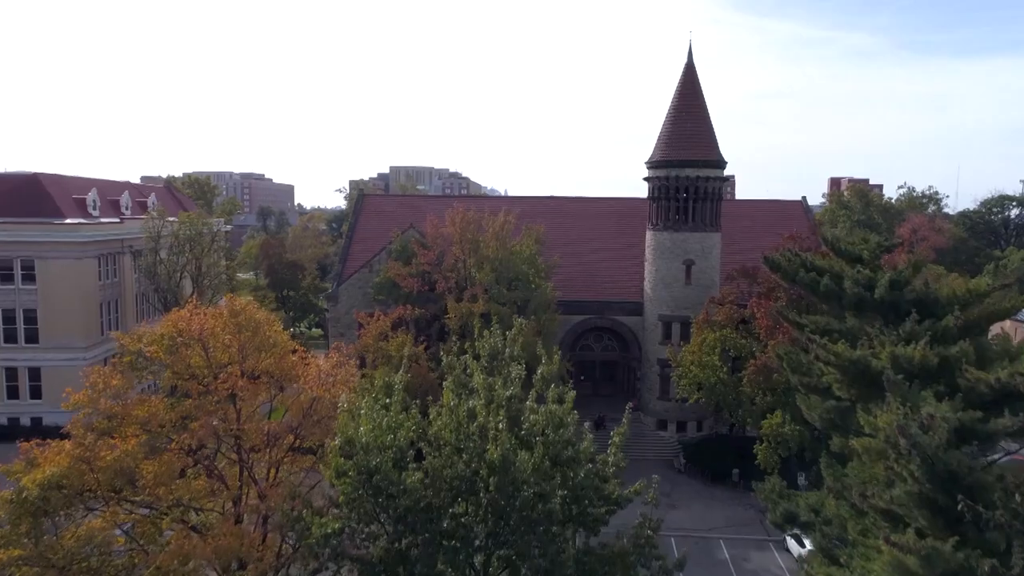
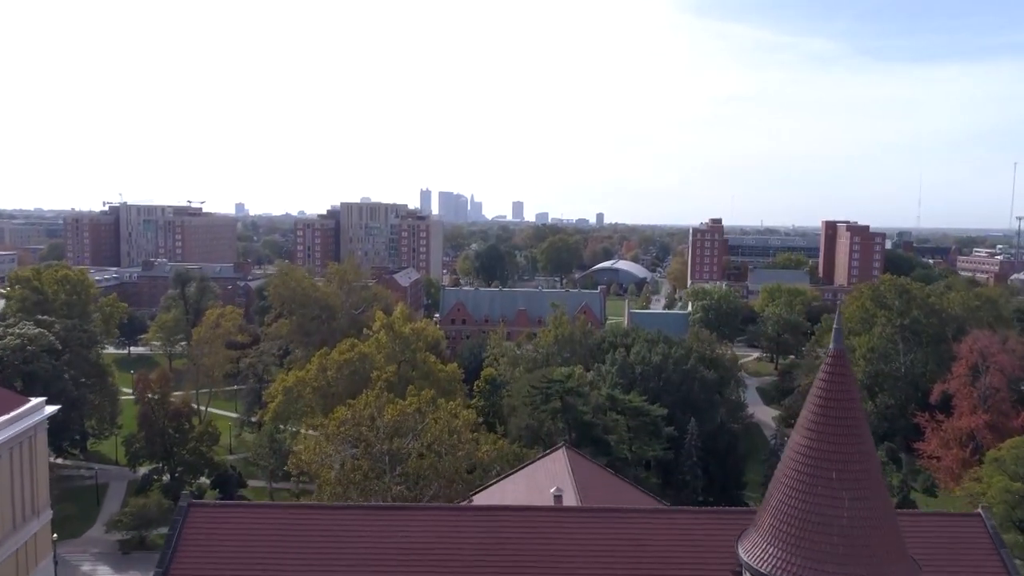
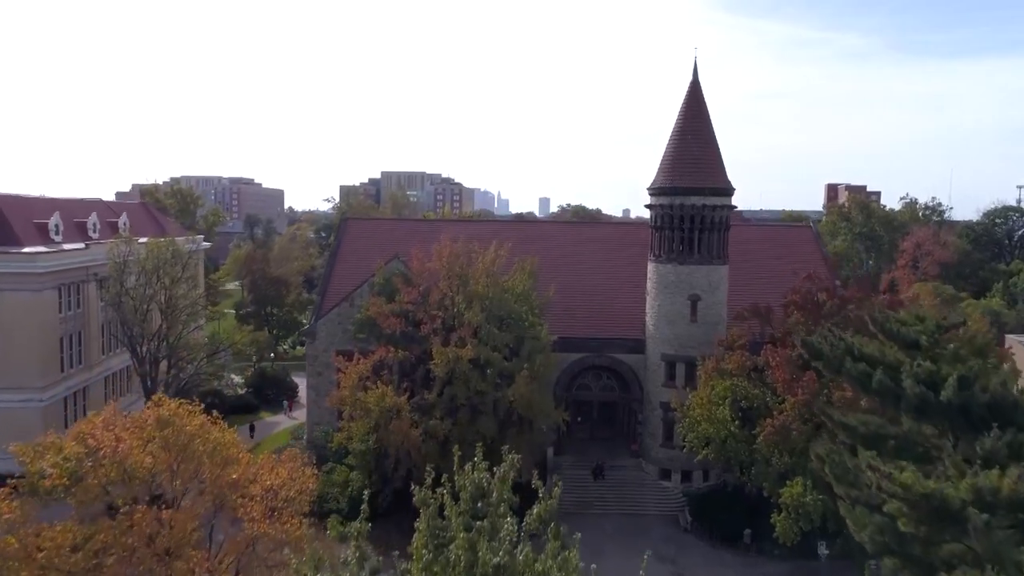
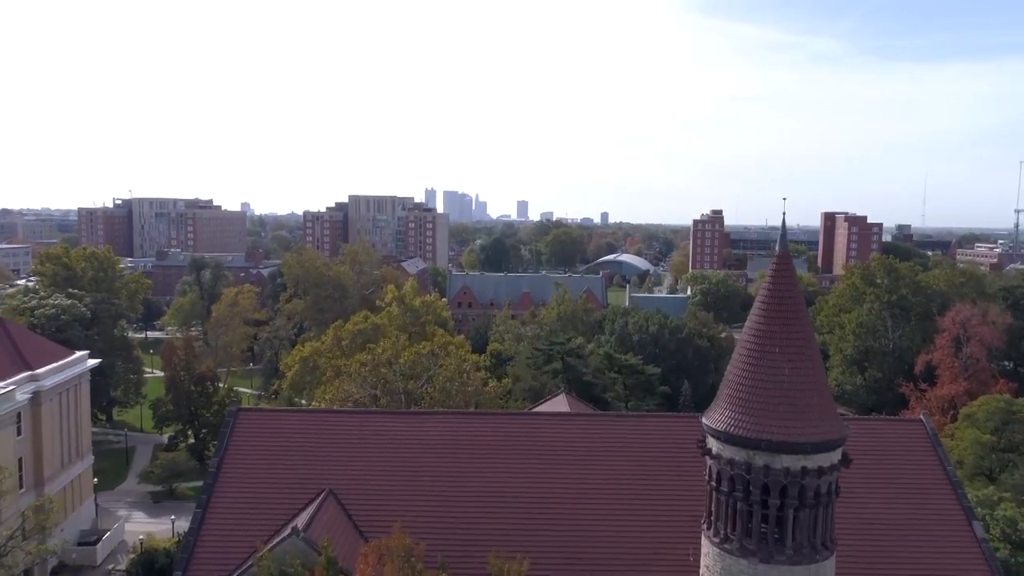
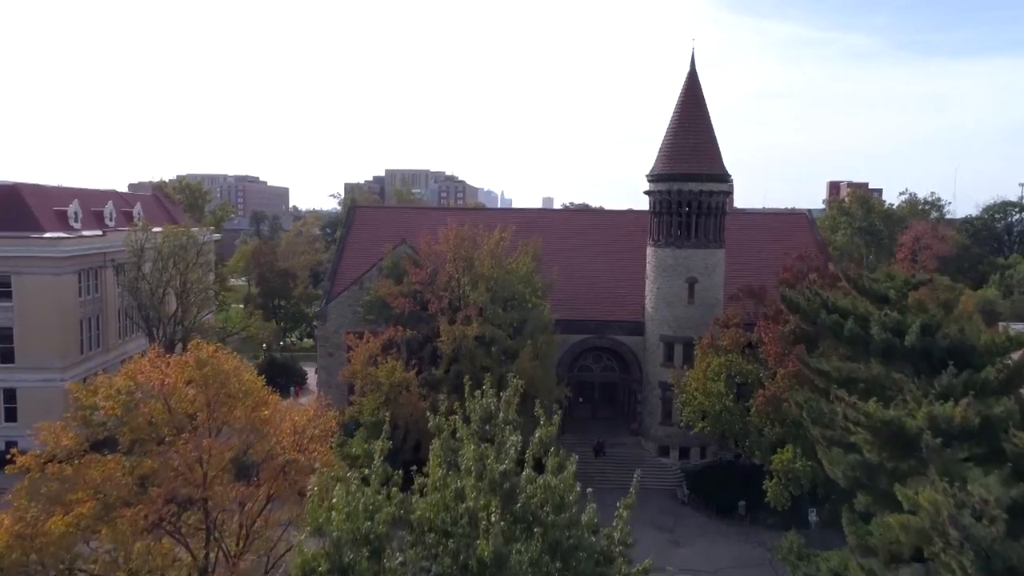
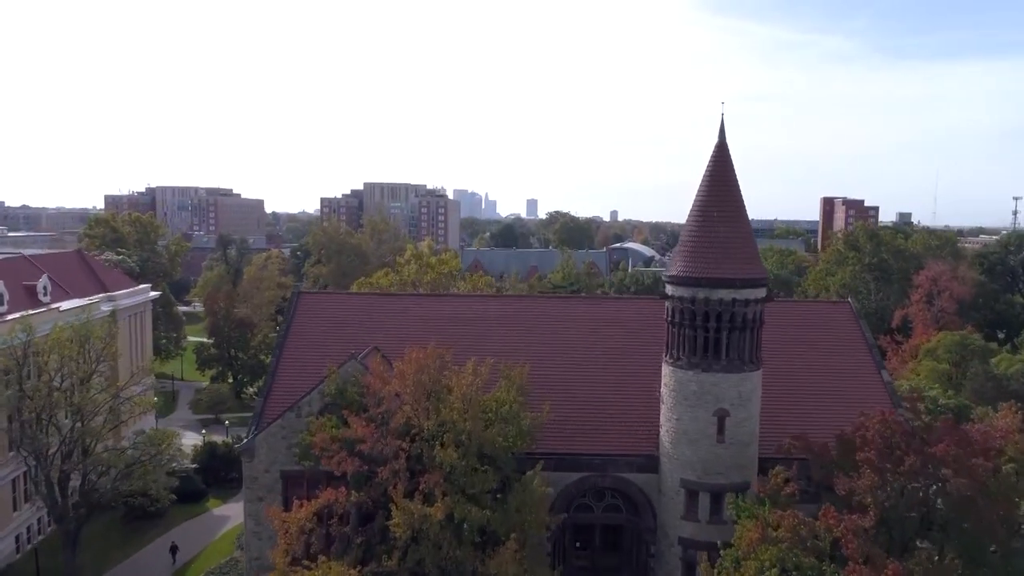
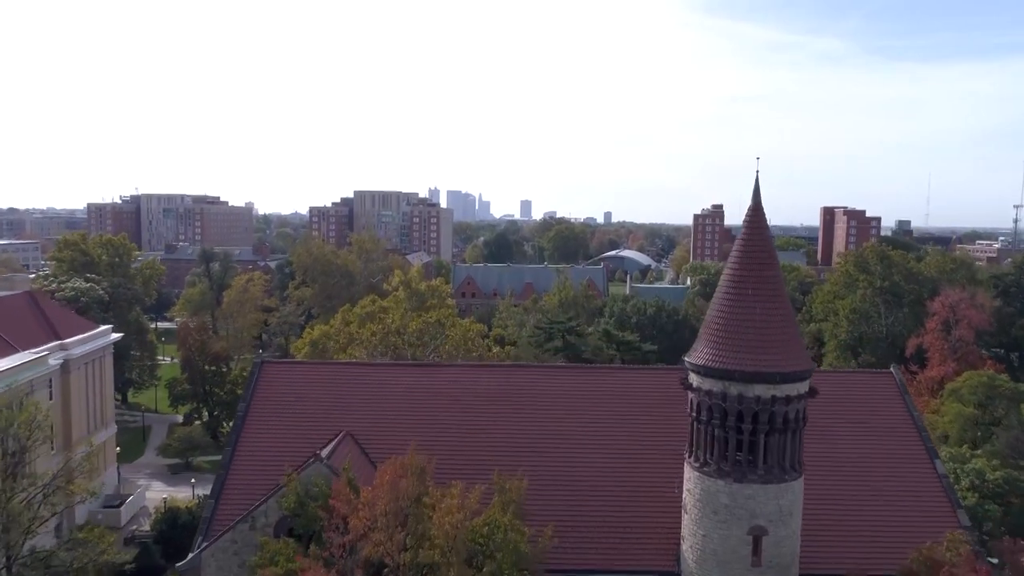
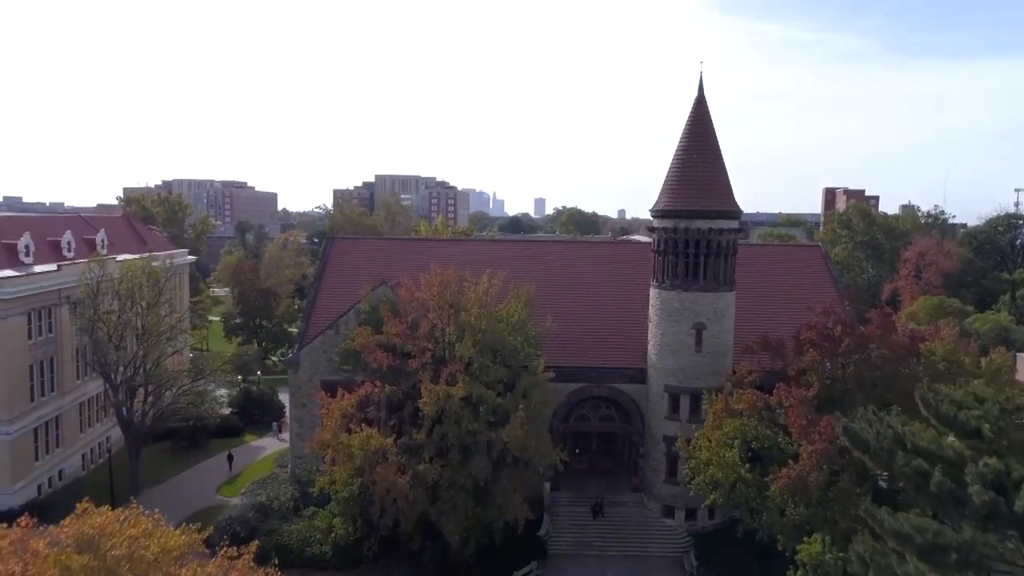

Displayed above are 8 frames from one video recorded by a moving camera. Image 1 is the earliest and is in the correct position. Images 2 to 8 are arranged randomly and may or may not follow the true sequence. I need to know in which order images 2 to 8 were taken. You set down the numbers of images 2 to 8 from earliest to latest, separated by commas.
5, 3, 8, 6, 7, 4, 2
